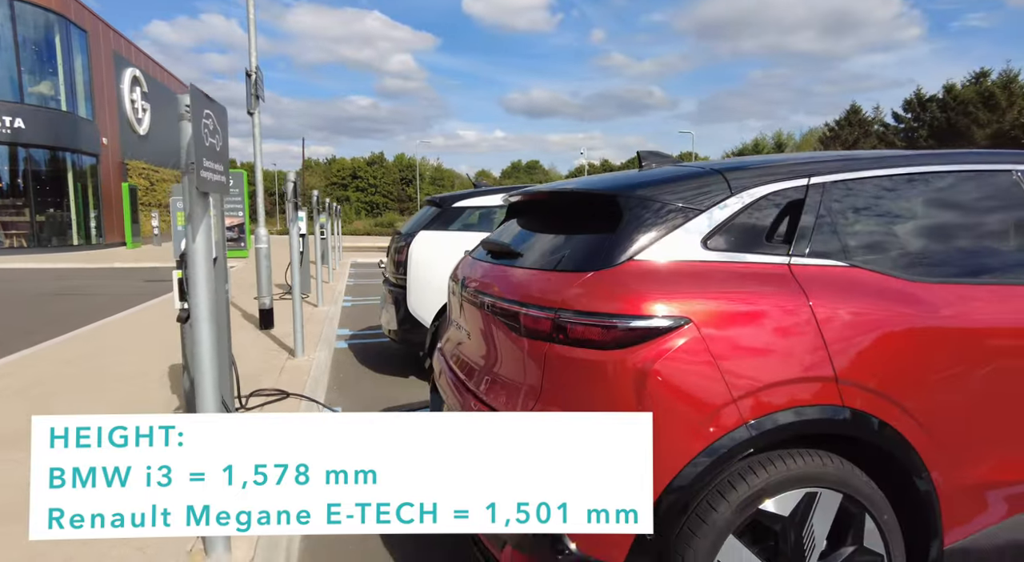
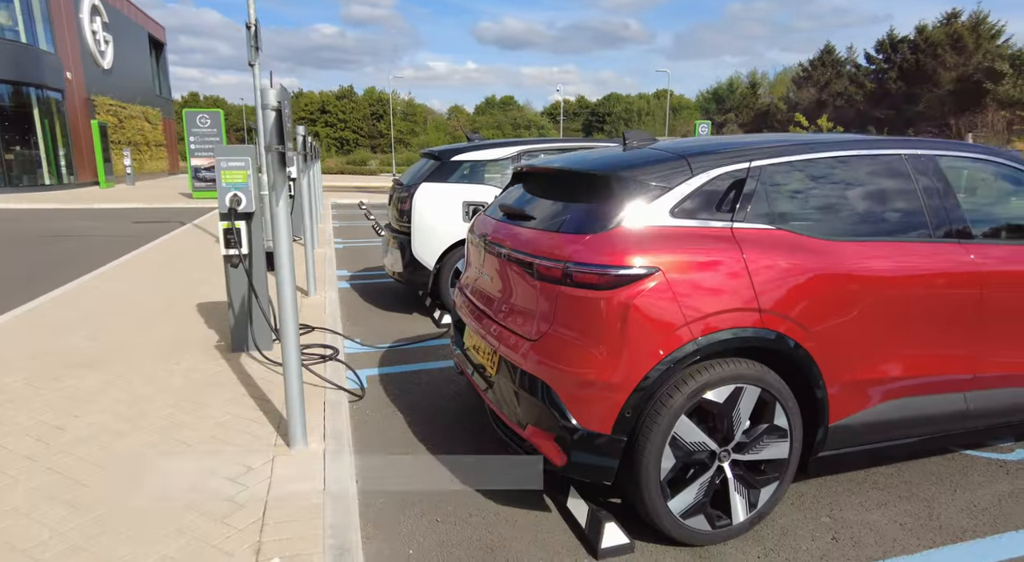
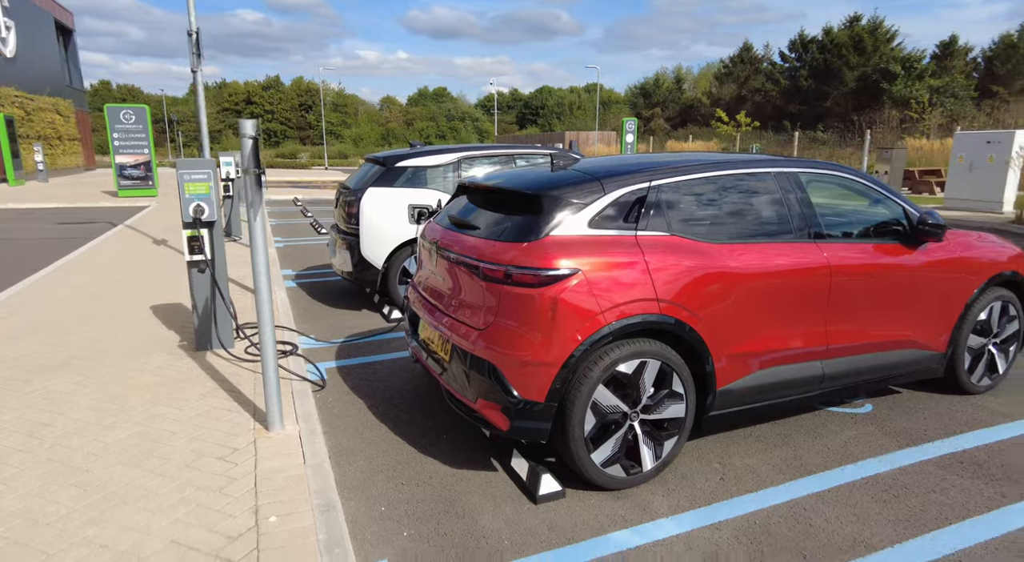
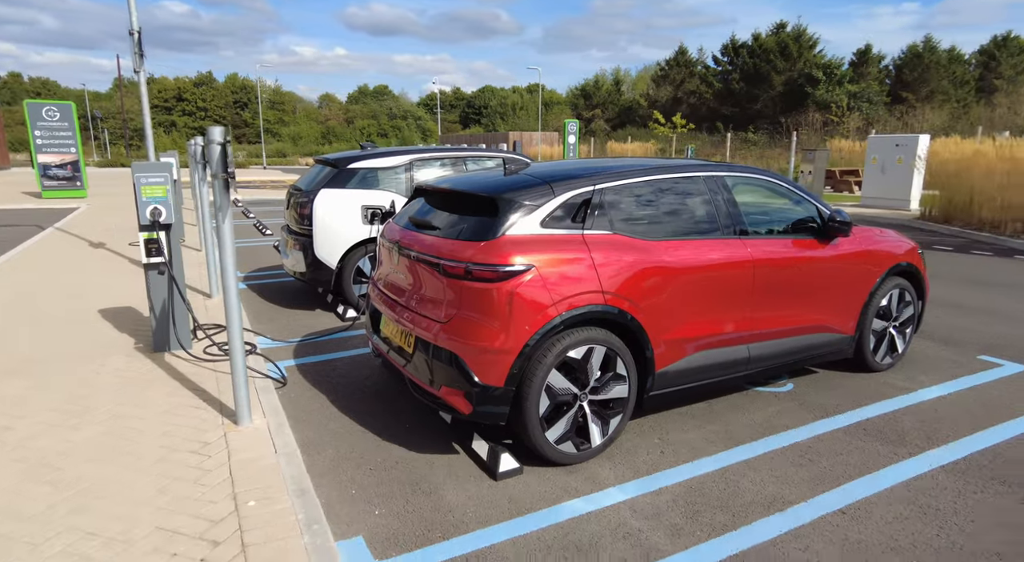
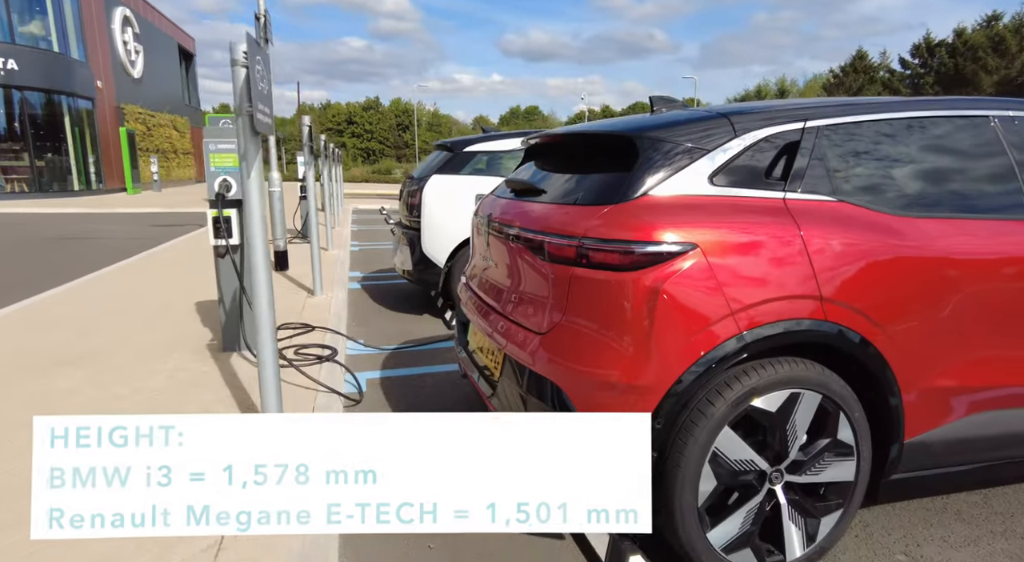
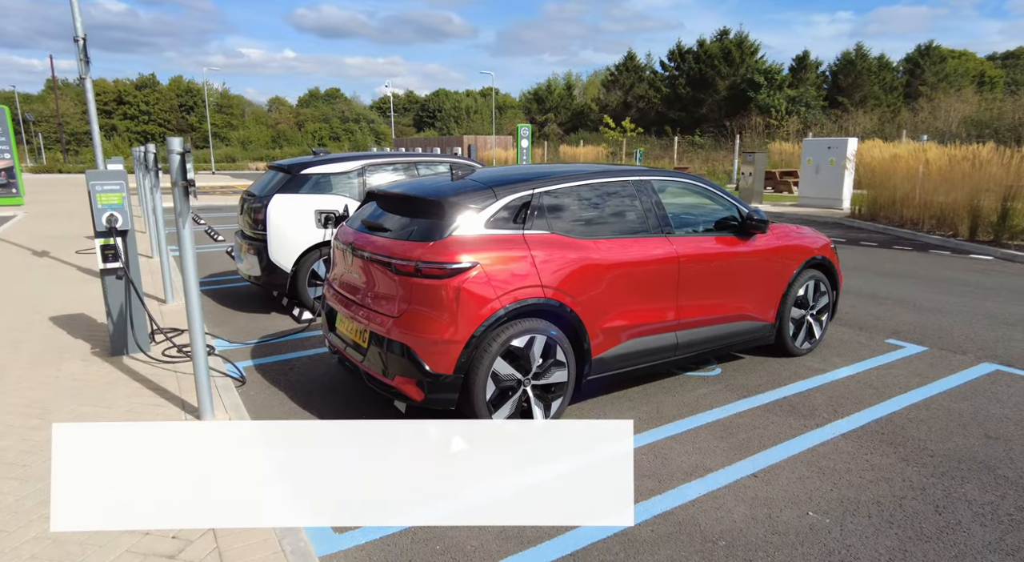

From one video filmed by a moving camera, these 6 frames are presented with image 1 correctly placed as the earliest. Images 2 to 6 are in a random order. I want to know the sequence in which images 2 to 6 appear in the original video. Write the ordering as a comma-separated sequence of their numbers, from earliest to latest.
5, 2, 3, 4, 6
